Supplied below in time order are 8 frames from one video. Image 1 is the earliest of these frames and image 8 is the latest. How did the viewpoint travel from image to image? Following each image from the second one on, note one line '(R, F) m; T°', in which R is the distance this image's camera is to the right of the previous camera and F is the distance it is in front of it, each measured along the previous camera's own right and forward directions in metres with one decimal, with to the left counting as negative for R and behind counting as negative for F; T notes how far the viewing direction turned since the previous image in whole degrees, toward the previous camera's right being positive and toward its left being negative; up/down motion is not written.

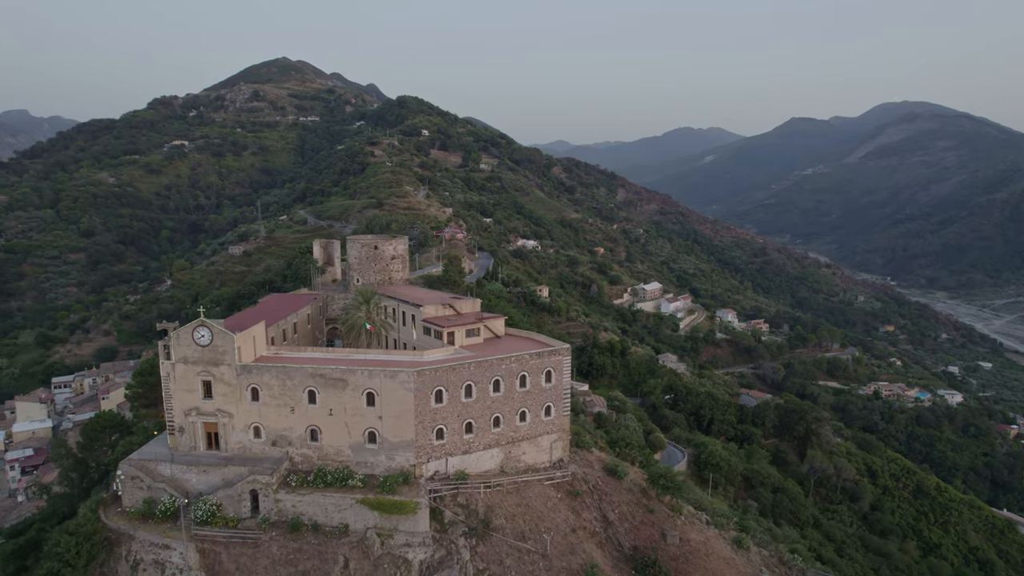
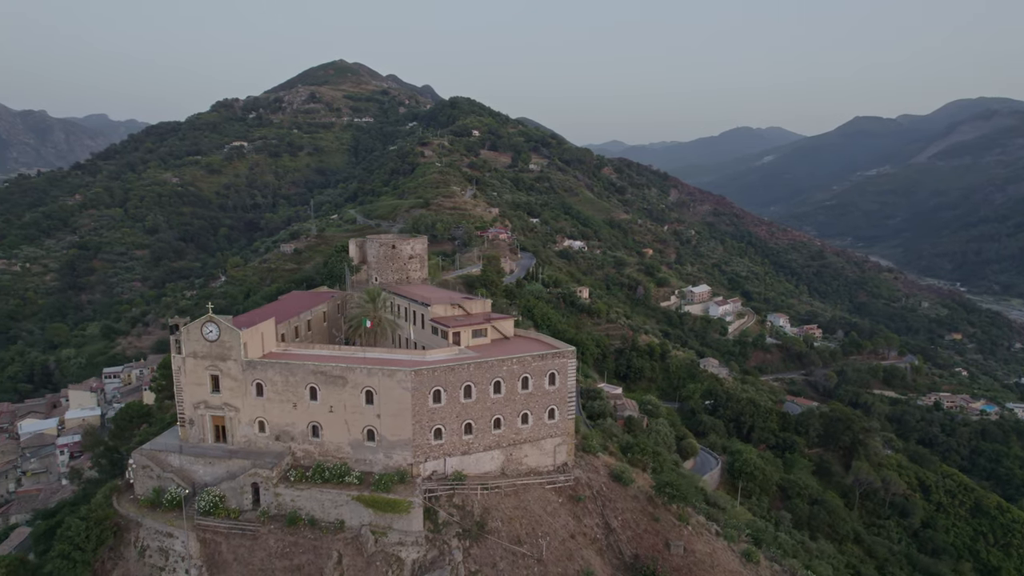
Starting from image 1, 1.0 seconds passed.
(+1.5, +0.2) m; -5°
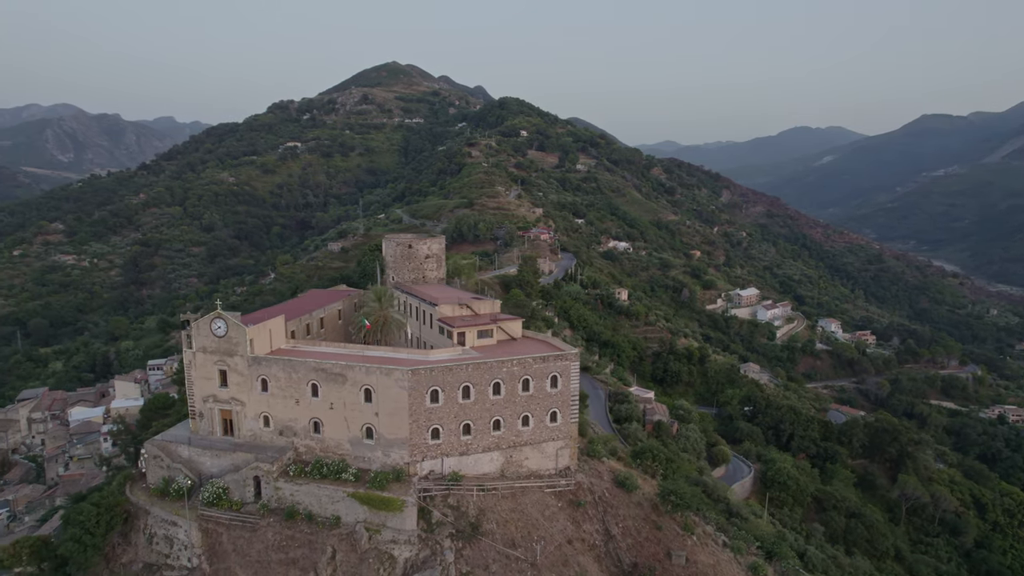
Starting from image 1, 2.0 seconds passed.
(+1.5, +0.2) m; -4°
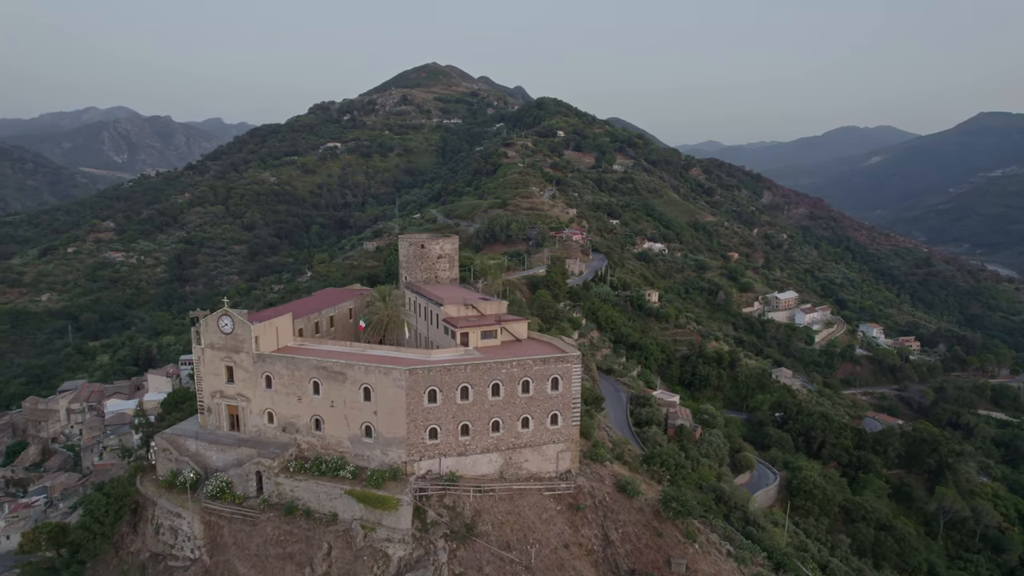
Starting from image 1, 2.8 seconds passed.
(+1.2, +0.1) m; -3°
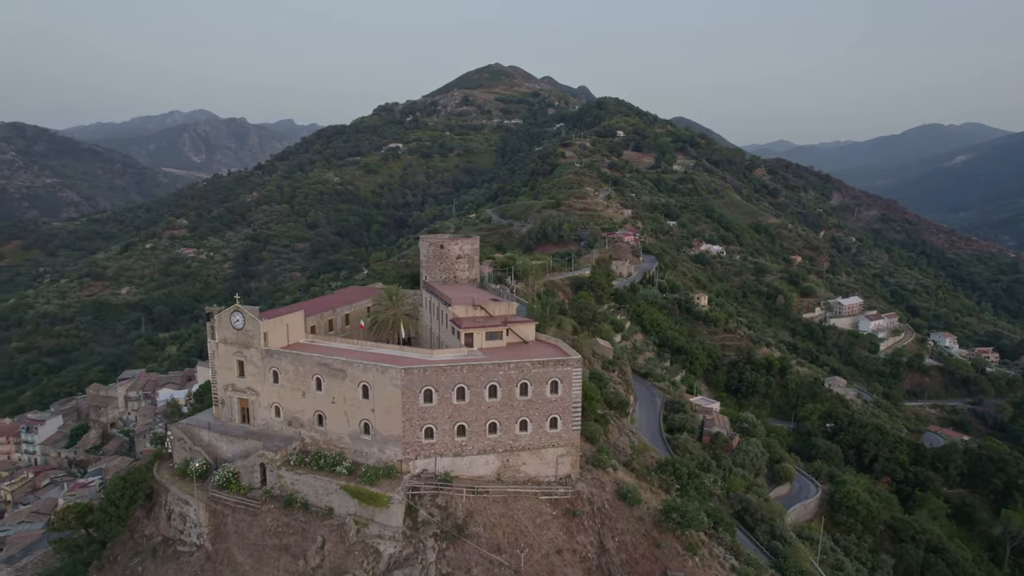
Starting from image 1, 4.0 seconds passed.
(+1.9, +0.2) m; -5°
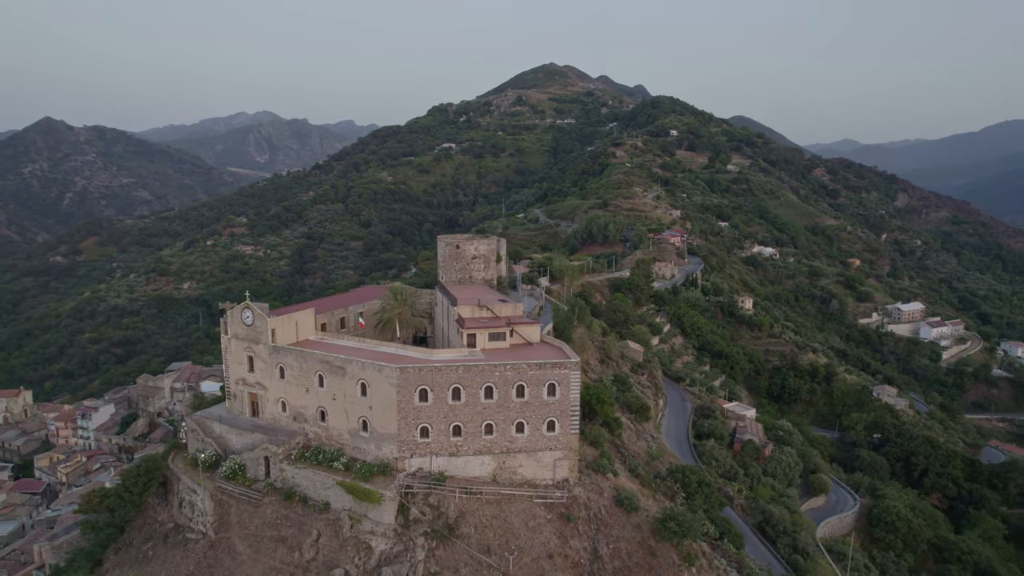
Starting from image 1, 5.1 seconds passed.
(+1.7, +0.1) m; -5°
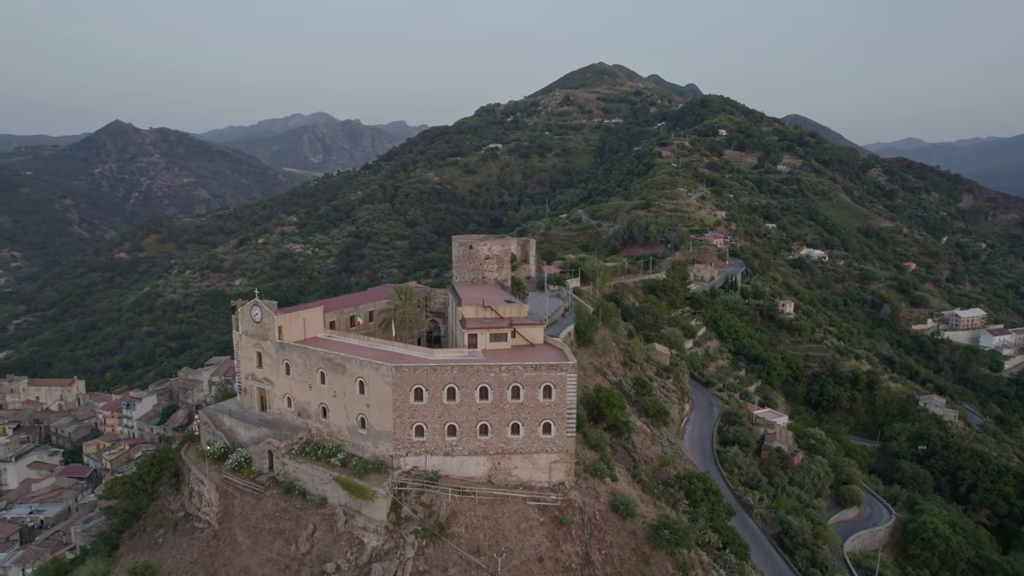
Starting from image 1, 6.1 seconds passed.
(+1.6, +0.1) m; -4°
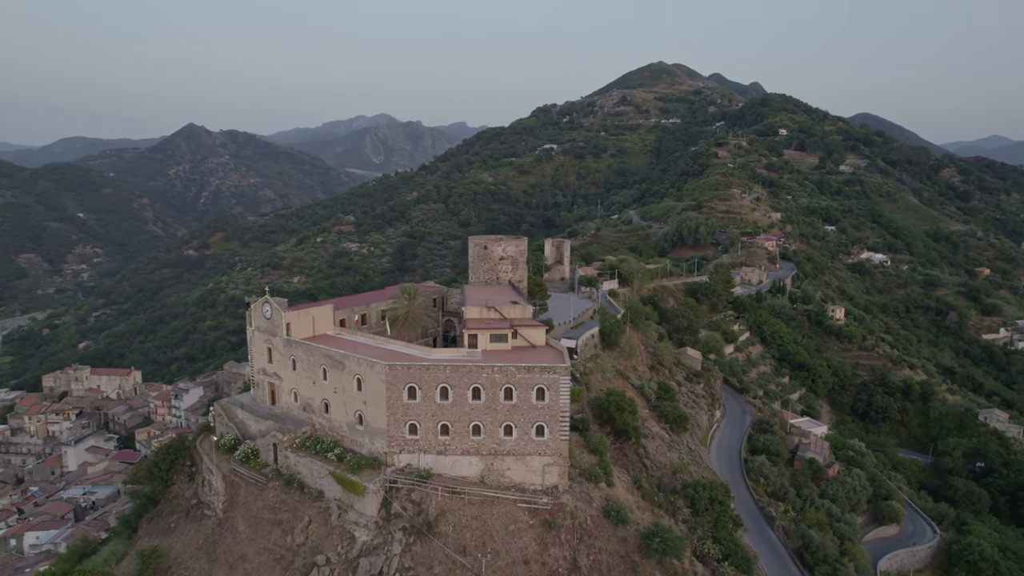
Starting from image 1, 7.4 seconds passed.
(+1.9, +0.1) m; -5°
